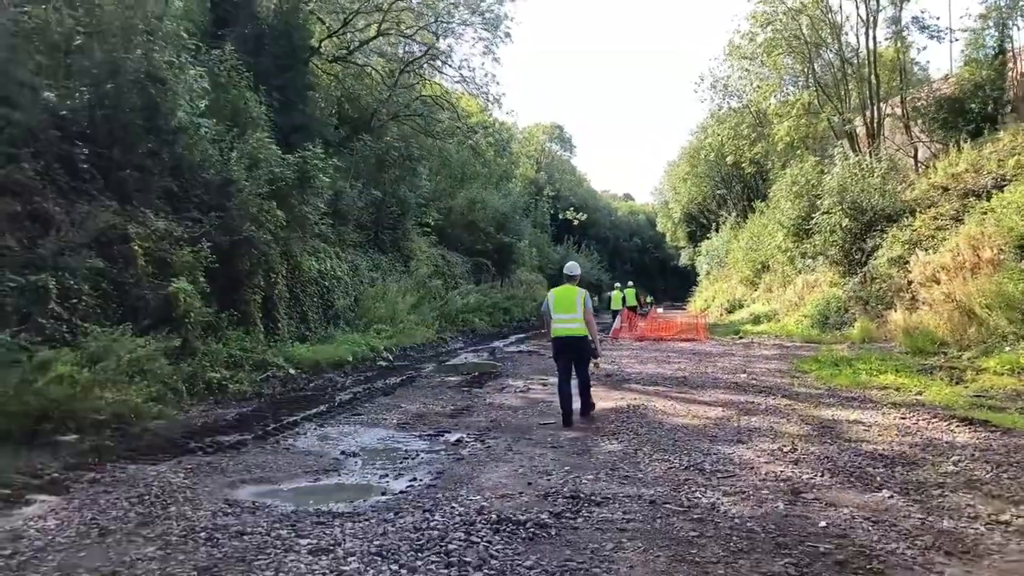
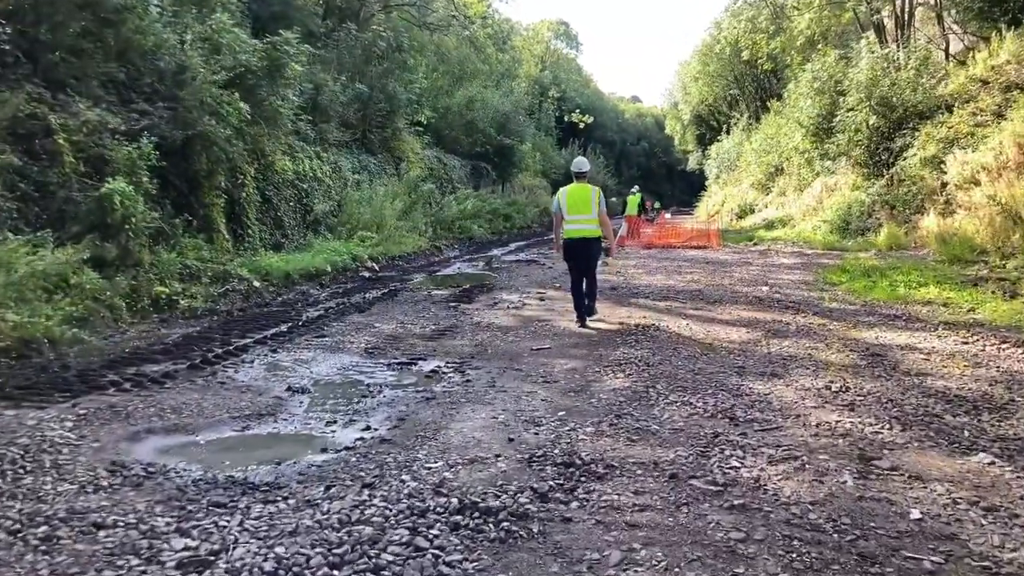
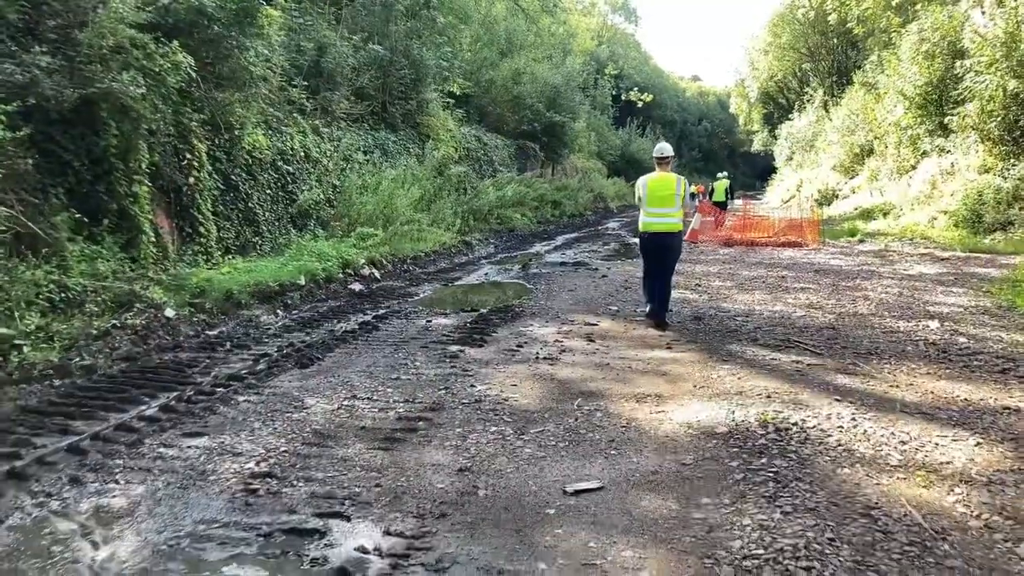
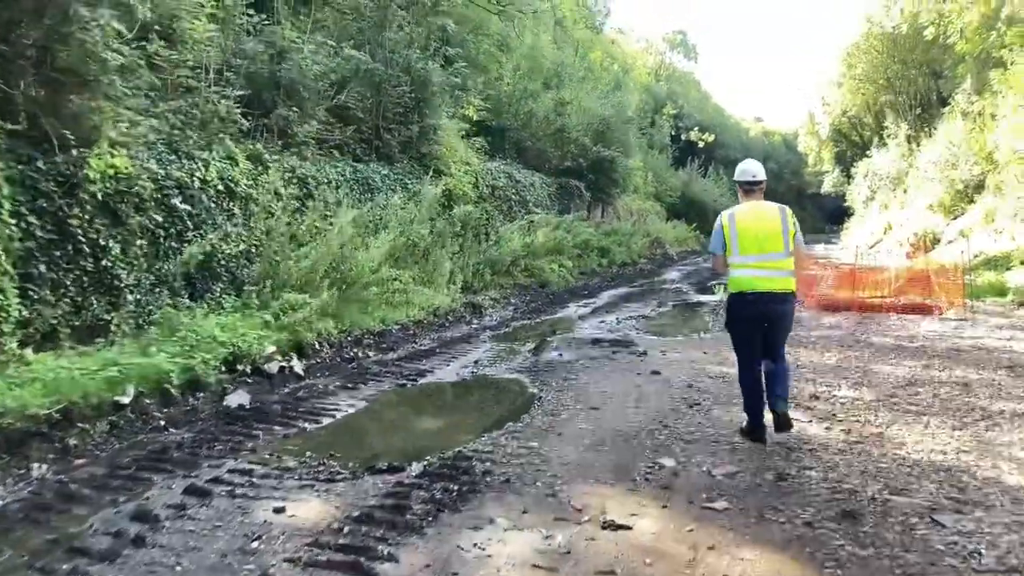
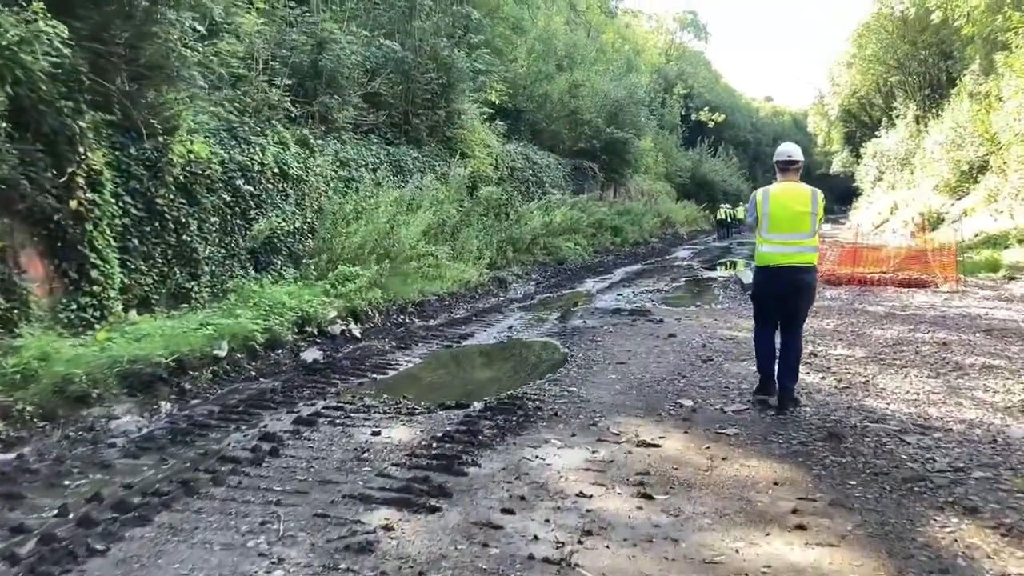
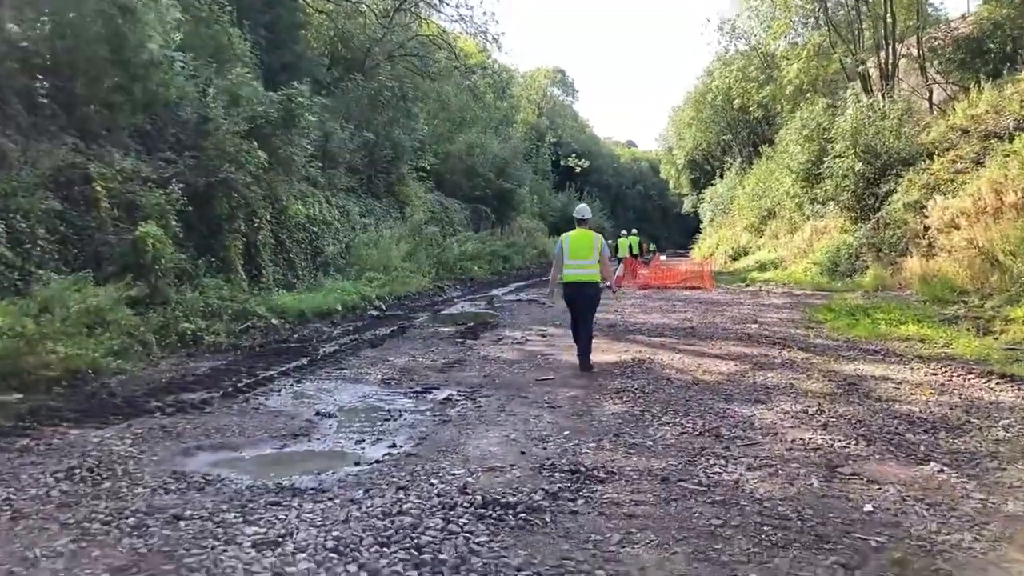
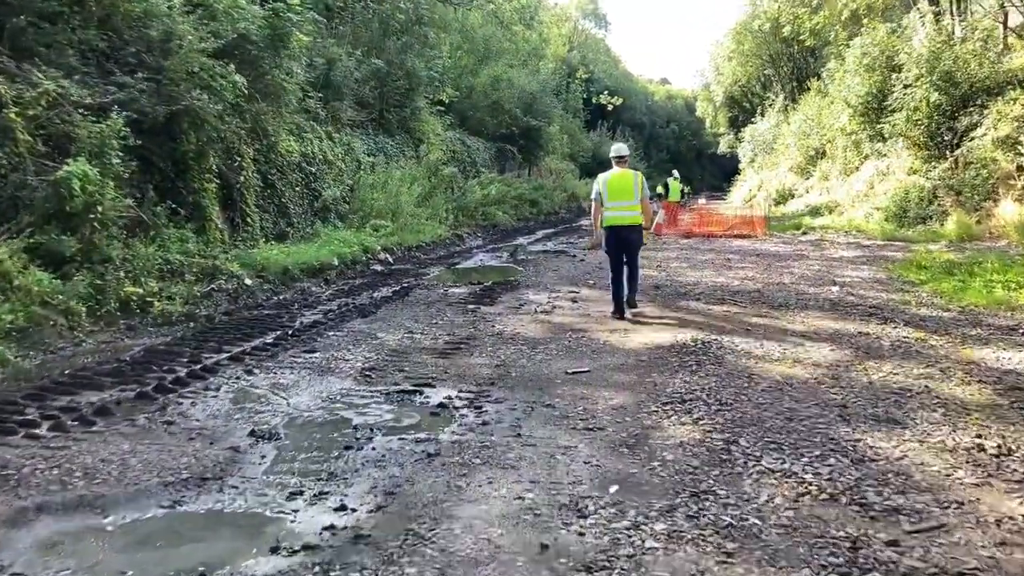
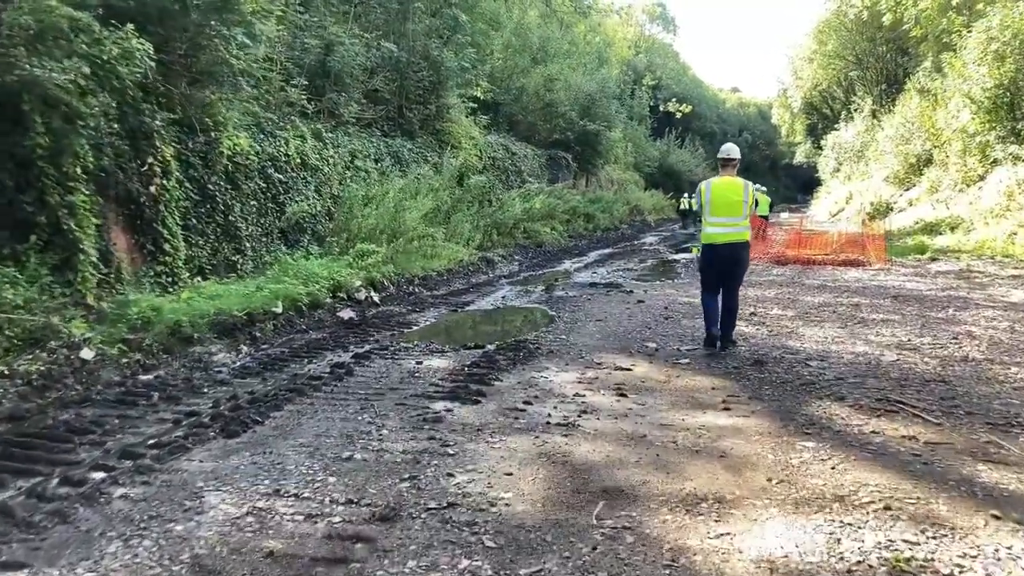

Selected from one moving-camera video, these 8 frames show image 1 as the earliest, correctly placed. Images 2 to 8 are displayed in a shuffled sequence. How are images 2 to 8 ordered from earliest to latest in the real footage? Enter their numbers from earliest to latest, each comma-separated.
6, 2, 7, 3, 8, 5, 4
